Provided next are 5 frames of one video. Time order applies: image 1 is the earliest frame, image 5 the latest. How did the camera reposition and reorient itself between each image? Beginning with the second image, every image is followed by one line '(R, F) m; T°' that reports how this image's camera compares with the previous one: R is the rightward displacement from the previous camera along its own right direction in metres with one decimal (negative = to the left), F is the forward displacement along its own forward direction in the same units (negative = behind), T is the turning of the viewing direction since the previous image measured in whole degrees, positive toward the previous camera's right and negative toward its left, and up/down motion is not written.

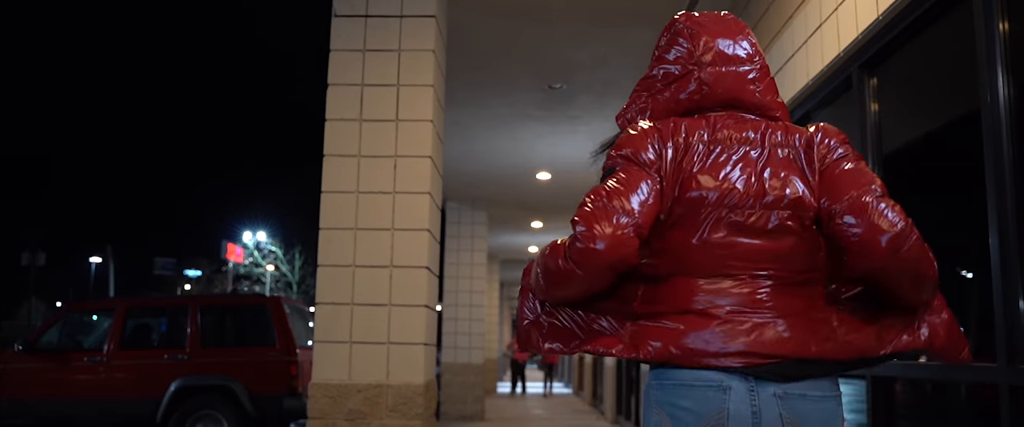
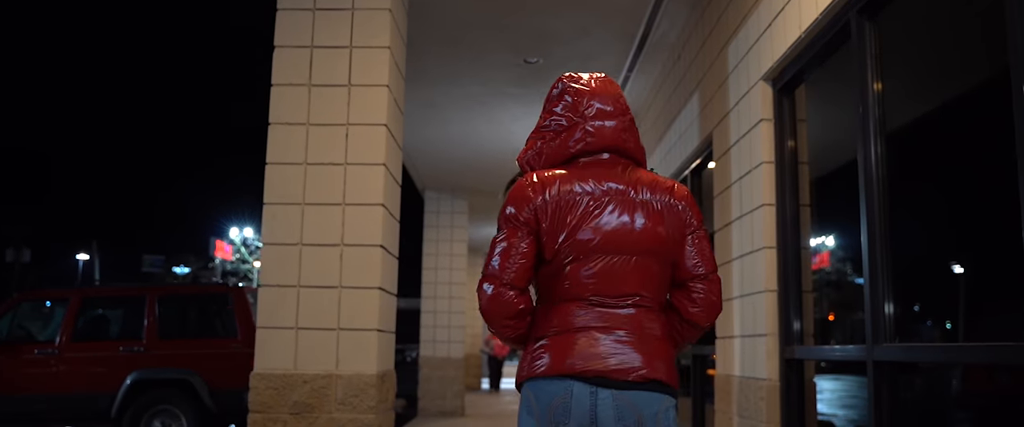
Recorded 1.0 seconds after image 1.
(+0.1, +0.5) m; +1°
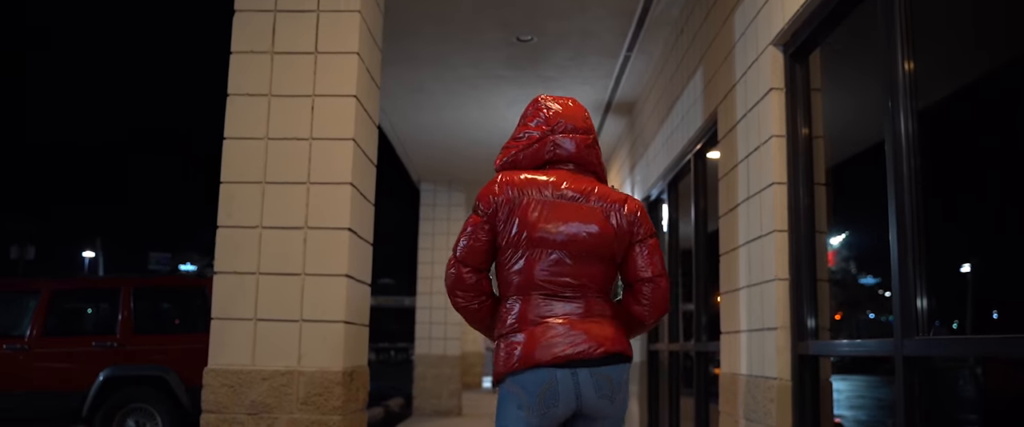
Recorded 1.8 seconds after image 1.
(+0.1, +0.4) m; 0°
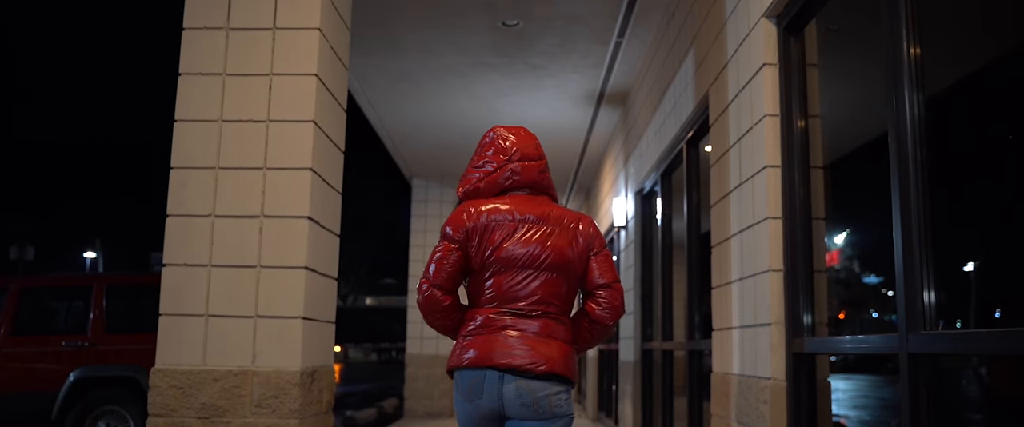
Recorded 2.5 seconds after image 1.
(+0.1, +0.3) m; 0°
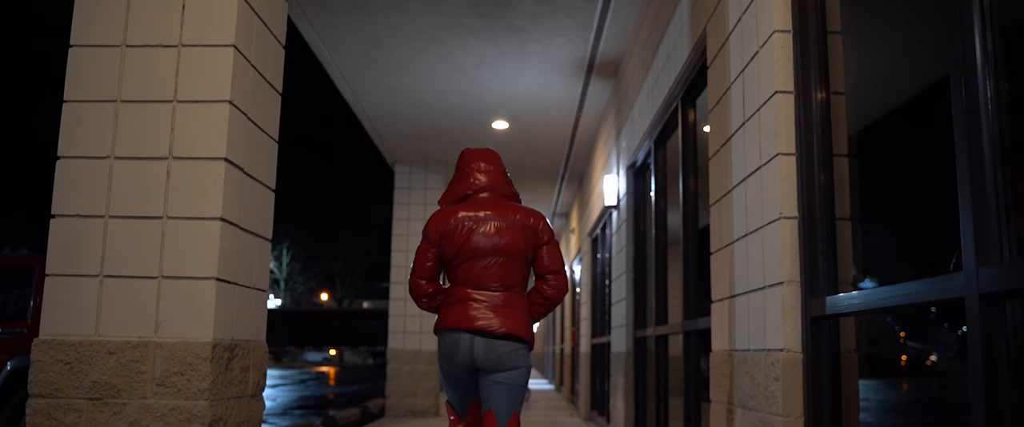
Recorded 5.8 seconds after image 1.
(+0.1, +0.6) m; 0°
